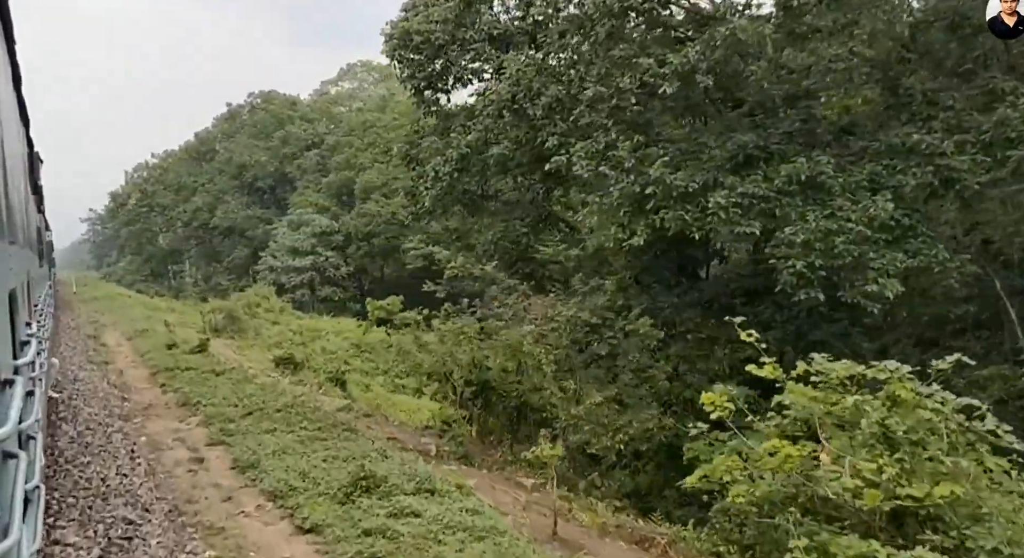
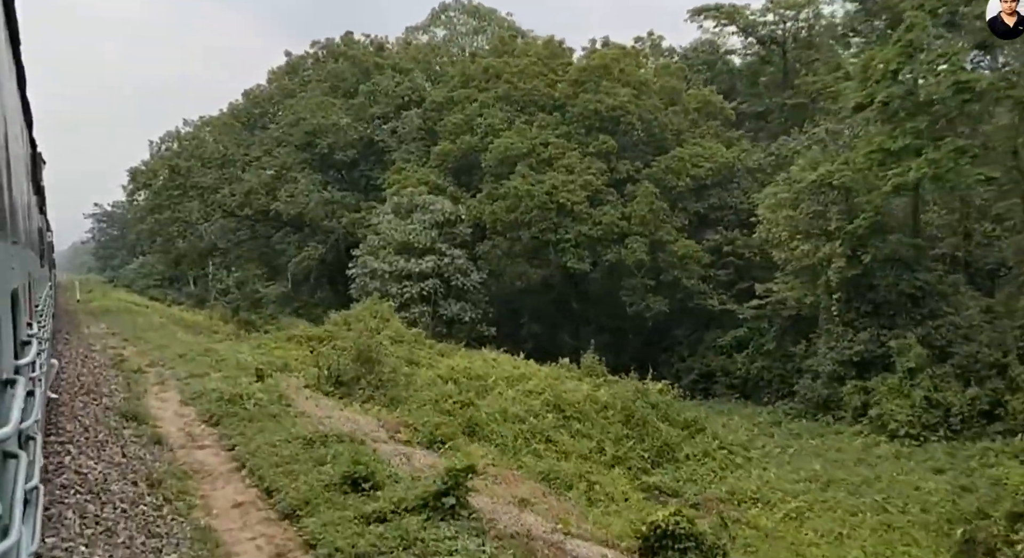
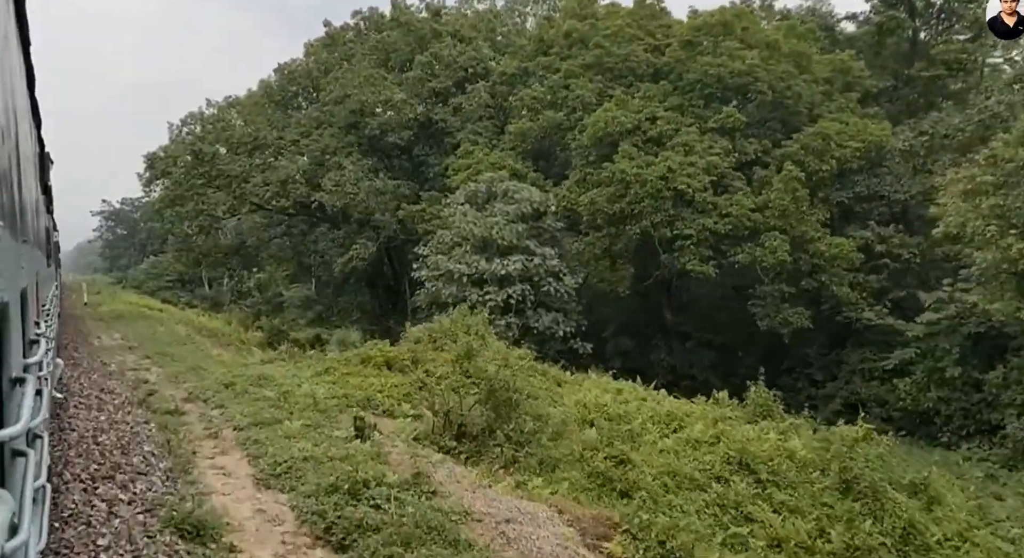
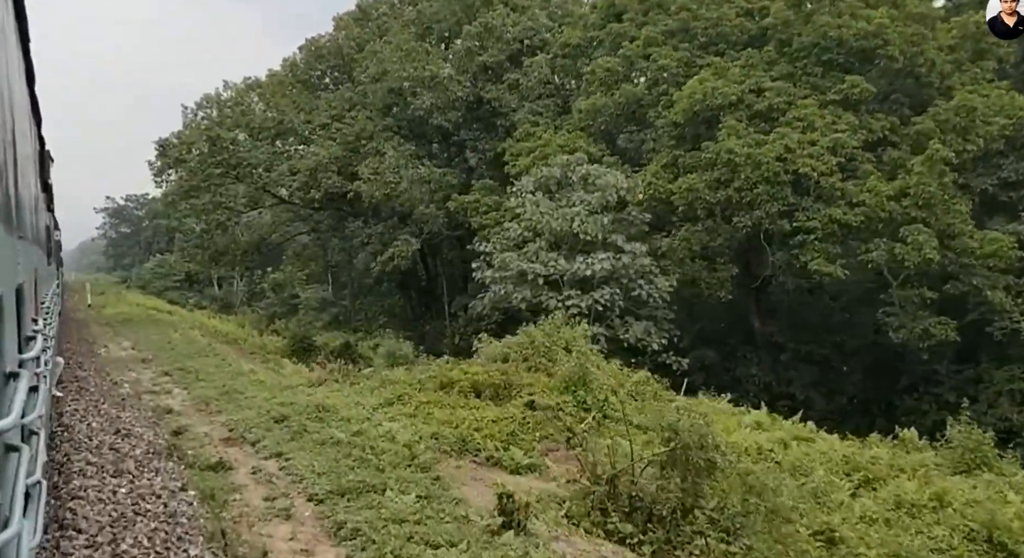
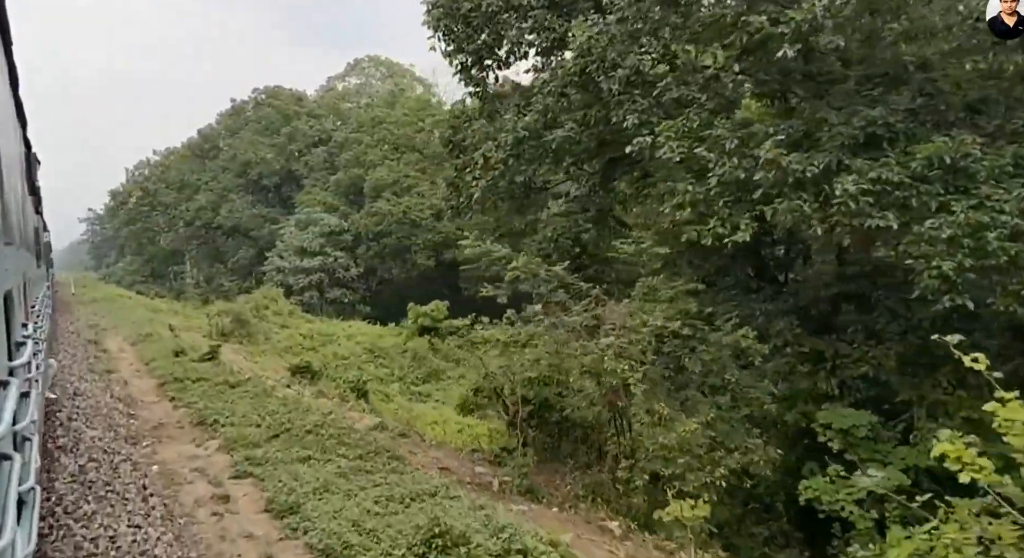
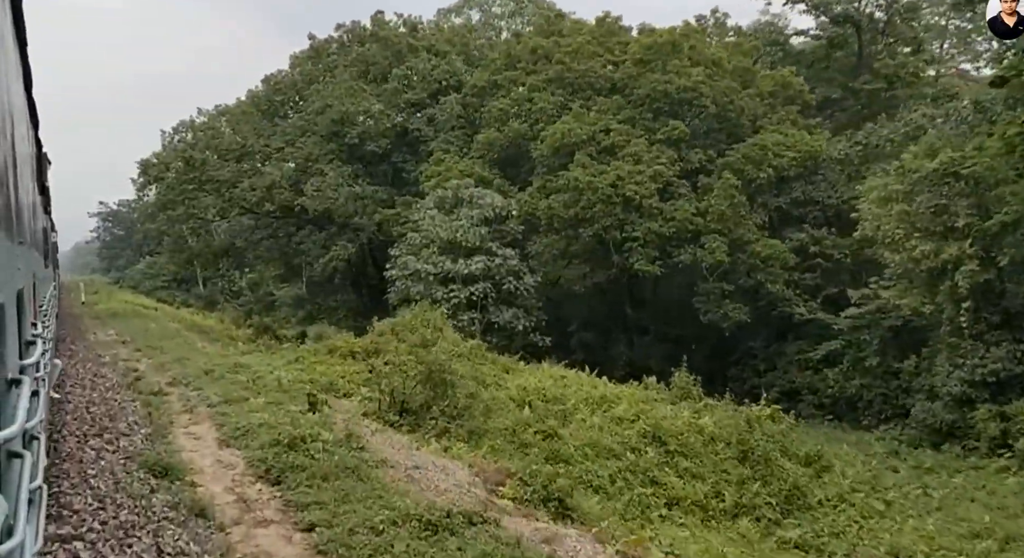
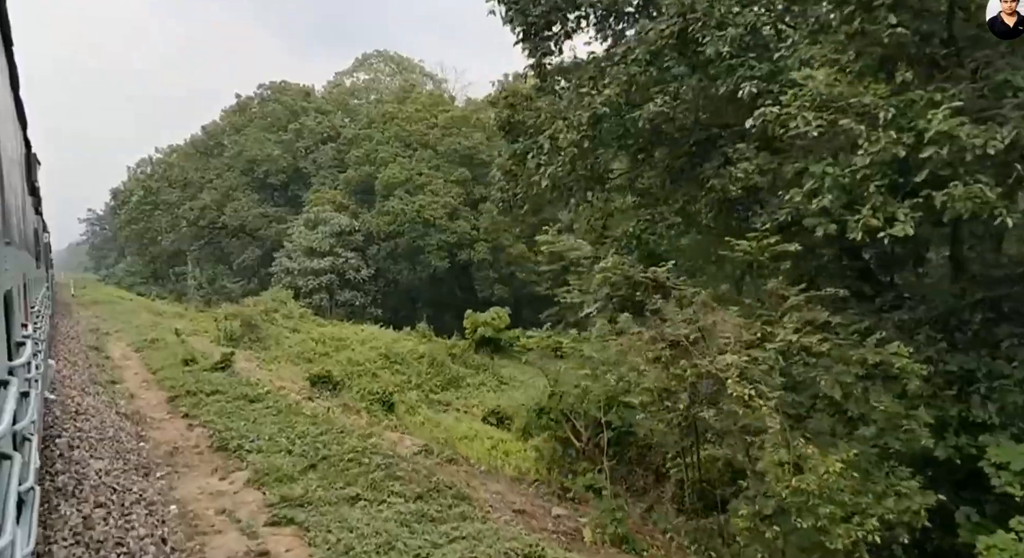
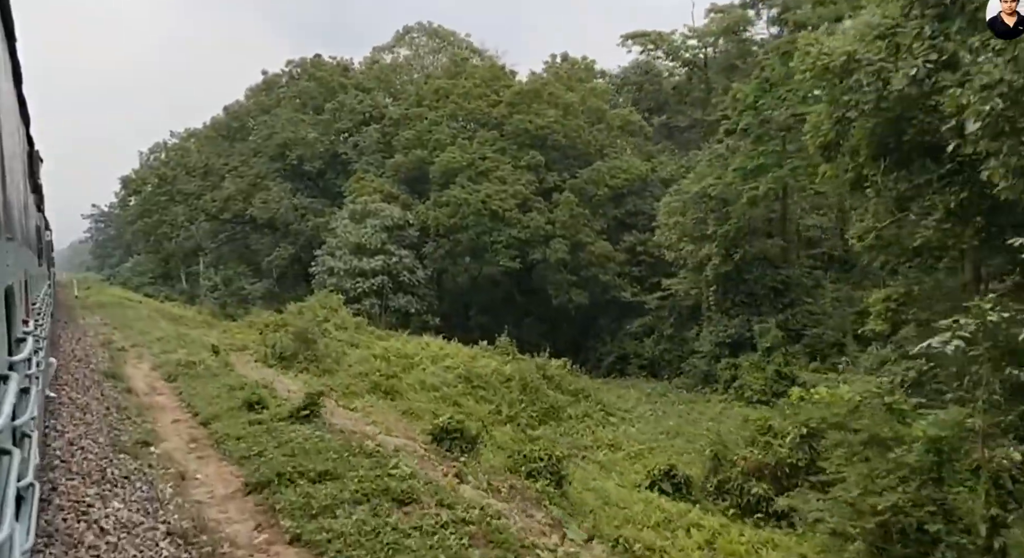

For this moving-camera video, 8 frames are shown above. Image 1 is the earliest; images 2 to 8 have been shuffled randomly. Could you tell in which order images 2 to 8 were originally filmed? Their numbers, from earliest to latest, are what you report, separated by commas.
5, 7, 8, 2, 6, 3, 4
